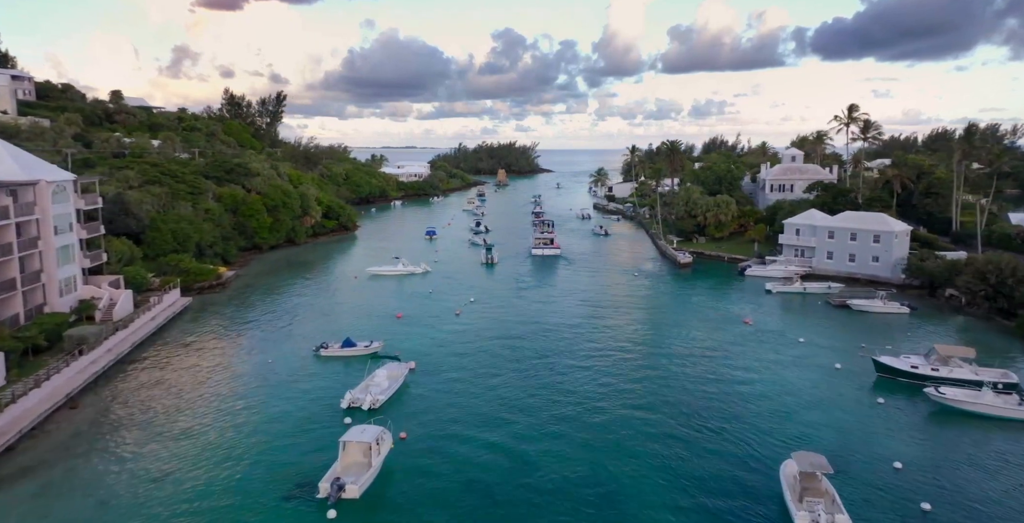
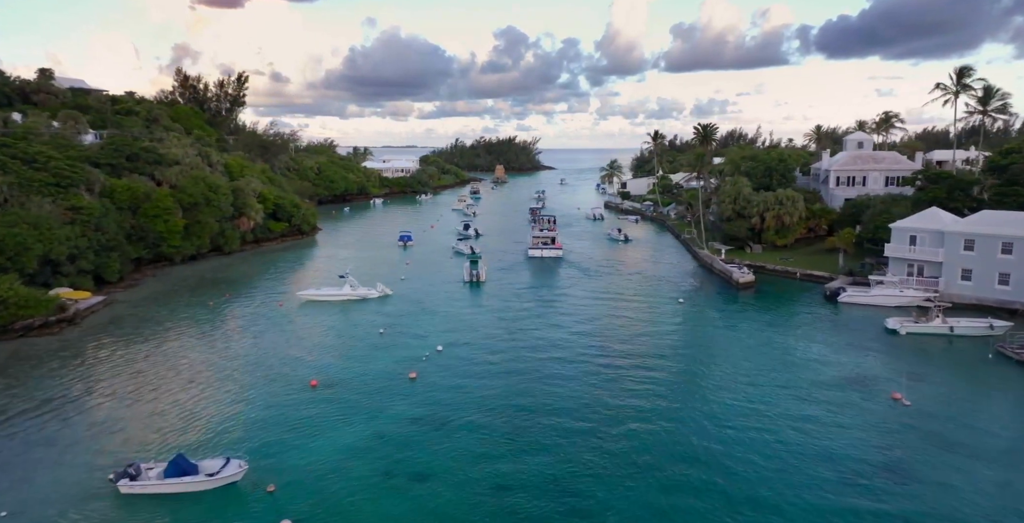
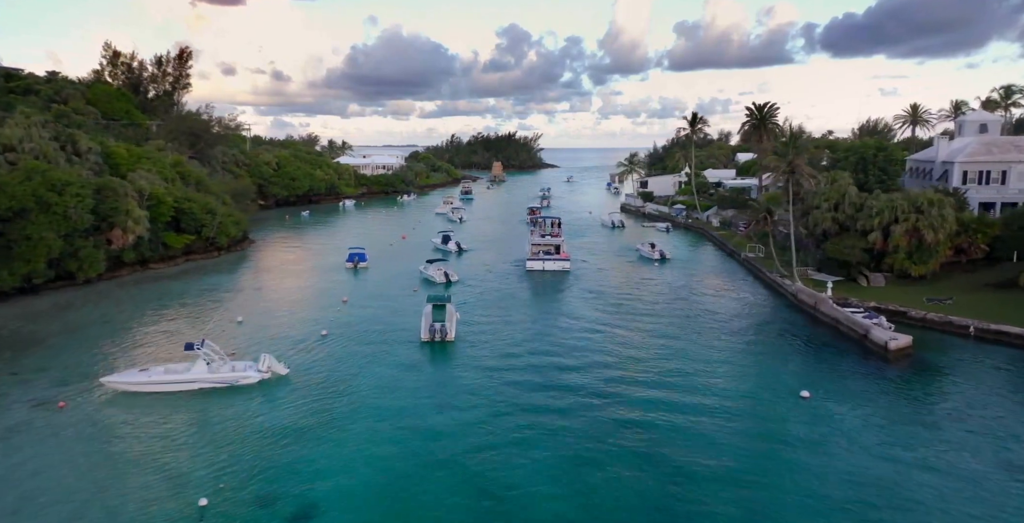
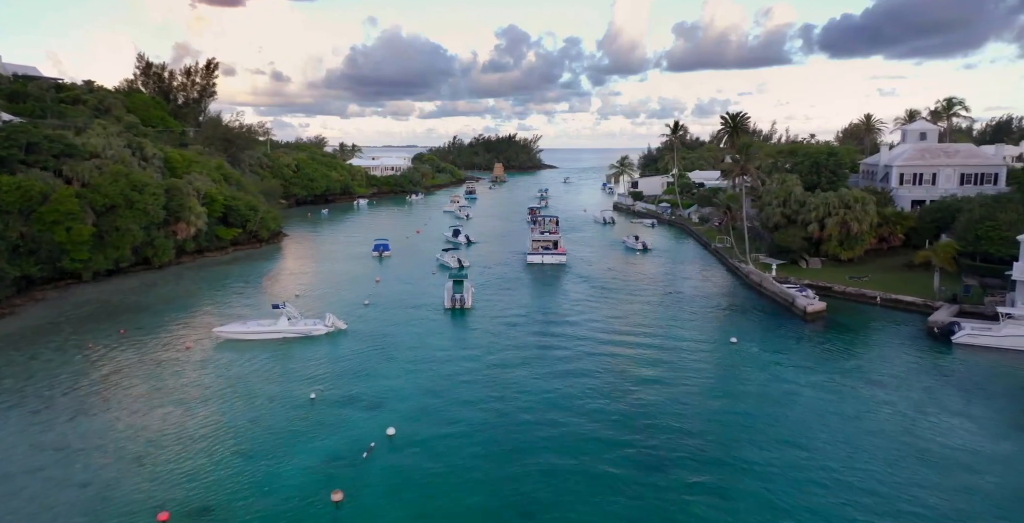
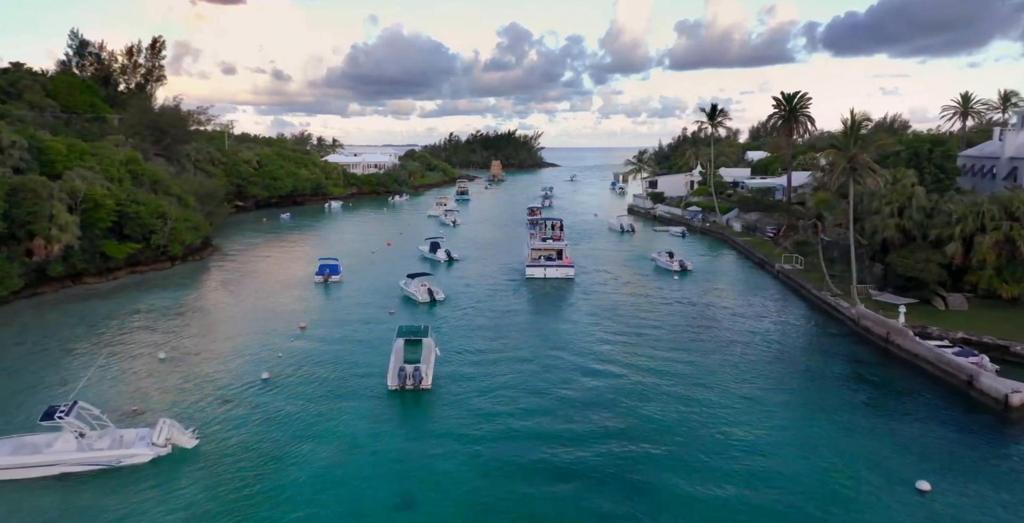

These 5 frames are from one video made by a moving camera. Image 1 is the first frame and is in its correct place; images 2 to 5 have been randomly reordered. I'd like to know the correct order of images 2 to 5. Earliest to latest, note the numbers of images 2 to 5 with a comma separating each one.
2, 4, 3, 5
